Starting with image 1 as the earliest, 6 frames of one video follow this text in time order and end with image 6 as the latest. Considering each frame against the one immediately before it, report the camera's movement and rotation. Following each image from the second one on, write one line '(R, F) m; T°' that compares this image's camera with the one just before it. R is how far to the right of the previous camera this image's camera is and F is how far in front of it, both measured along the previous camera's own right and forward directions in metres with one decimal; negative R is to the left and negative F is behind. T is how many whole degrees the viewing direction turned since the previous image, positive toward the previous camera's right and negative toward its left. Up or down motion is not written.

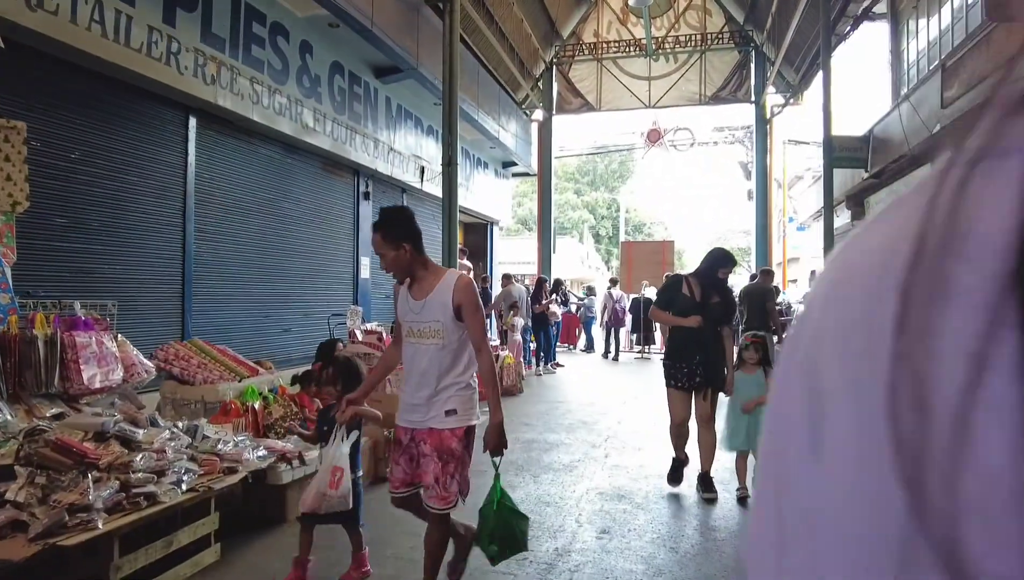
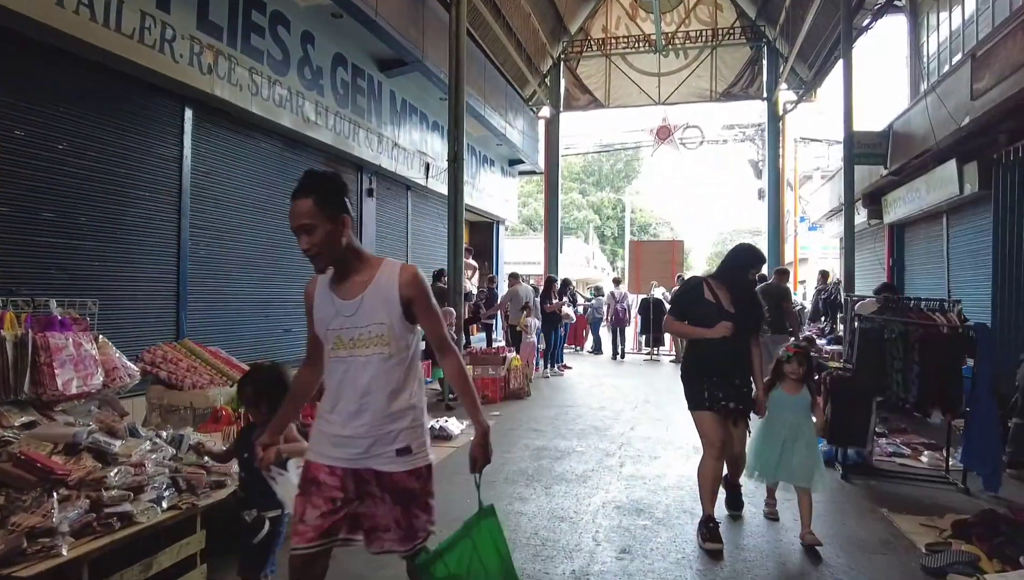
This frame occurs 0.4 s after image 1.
(0.0, +0.3) m; 0°
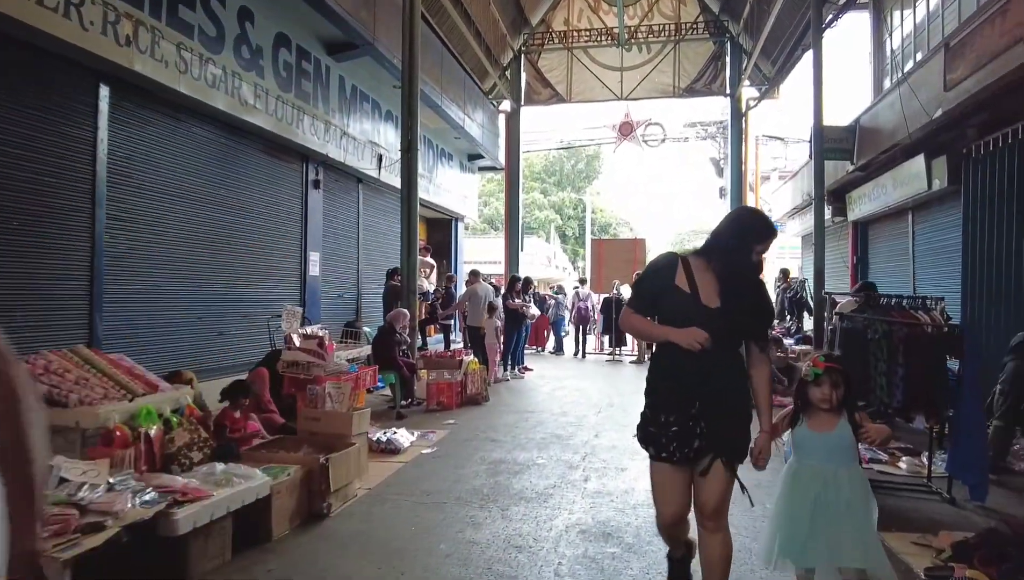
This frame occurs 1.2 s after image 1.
(+0.1, +0.5) m; +3°
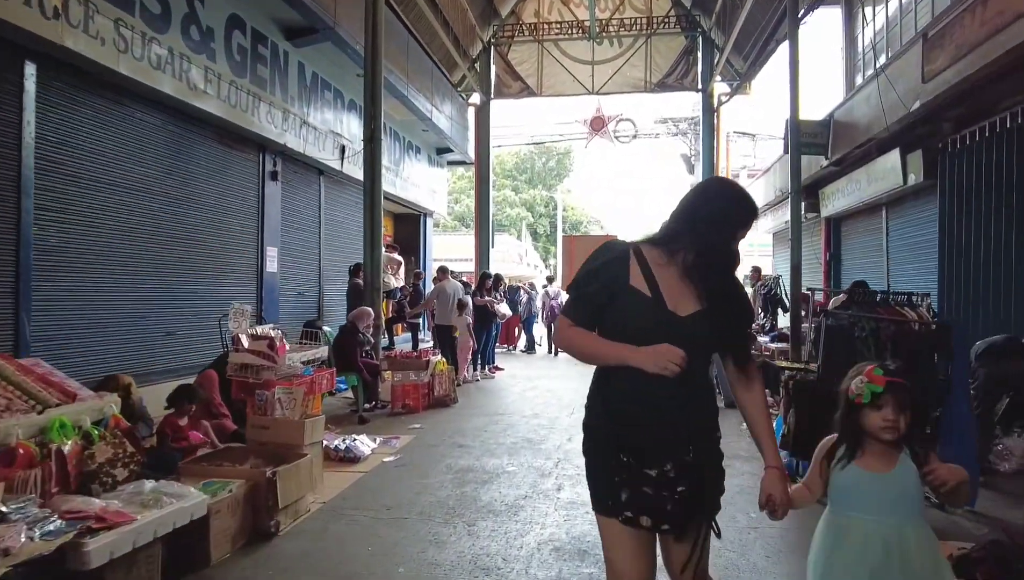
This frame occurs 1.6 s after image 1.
(0.0, +0.3) m; +3°
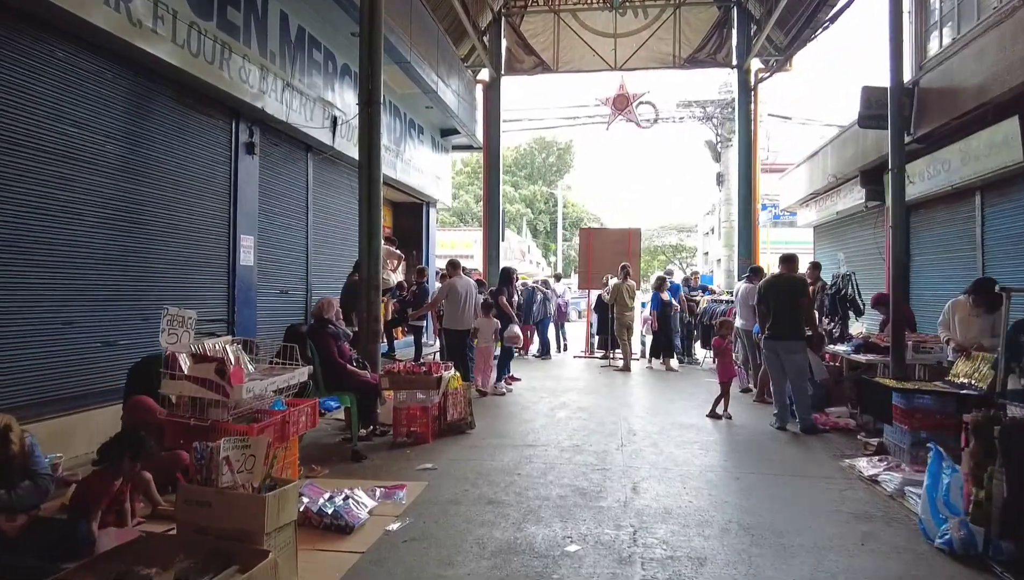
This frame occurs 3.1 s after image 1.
(-0.4, +1.5) m; 0°
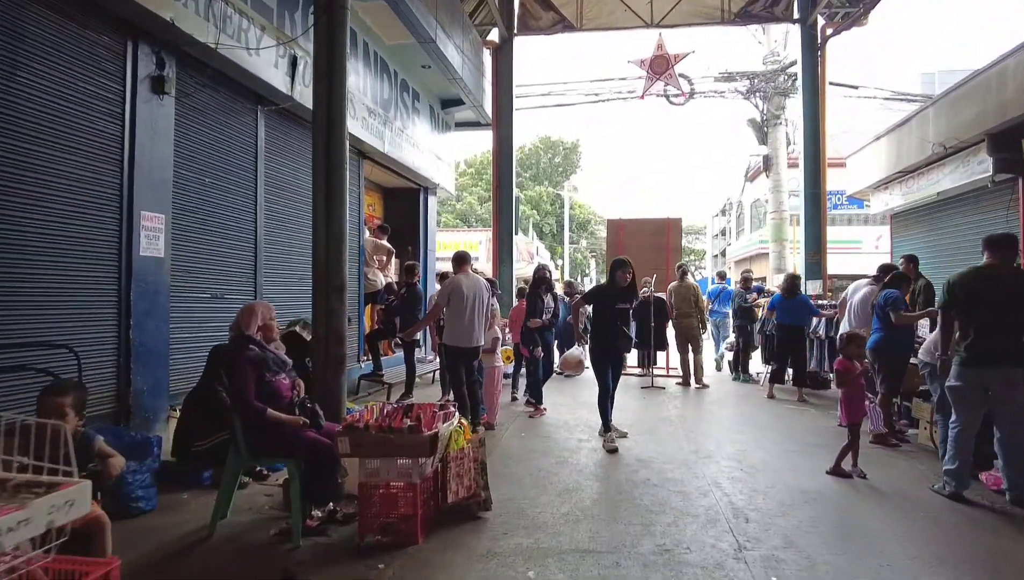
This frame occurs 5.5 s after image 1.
(-0.2, +2.3) m; 0°
